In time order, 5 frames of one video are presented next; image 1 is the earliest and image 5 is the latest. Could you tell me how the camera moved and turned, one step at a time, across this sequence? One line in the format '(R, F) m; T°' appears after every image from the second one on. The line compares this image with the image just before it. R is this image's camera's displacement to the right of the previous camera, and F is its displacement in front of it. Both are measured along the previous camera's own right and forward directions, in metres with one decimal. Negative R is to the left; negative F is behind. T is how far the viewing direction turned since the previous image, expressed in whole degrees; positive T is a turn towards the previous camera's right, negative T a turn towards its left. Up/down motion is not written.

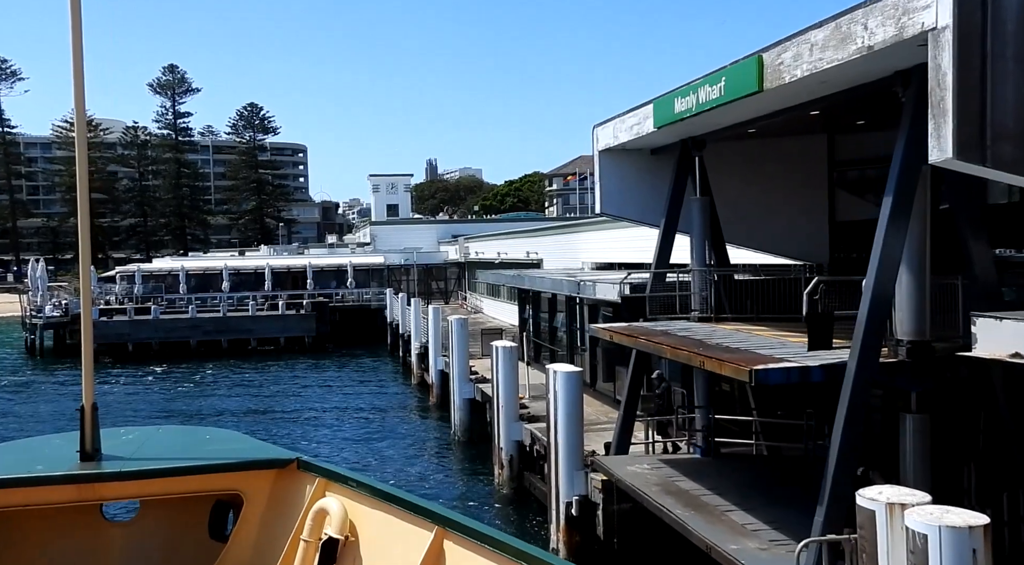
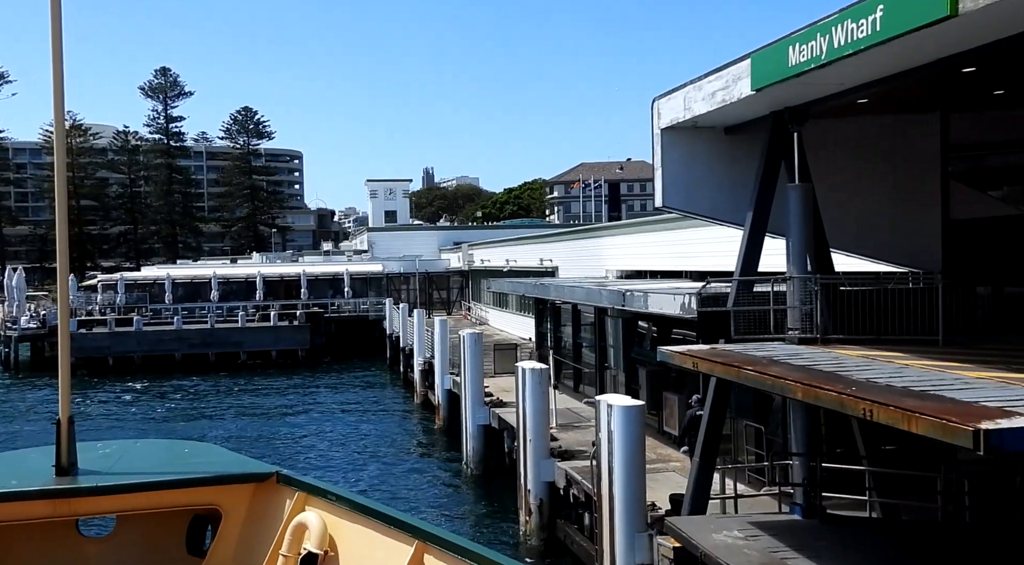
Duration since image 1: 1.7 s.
(-0.5, +3.1) m; 0°
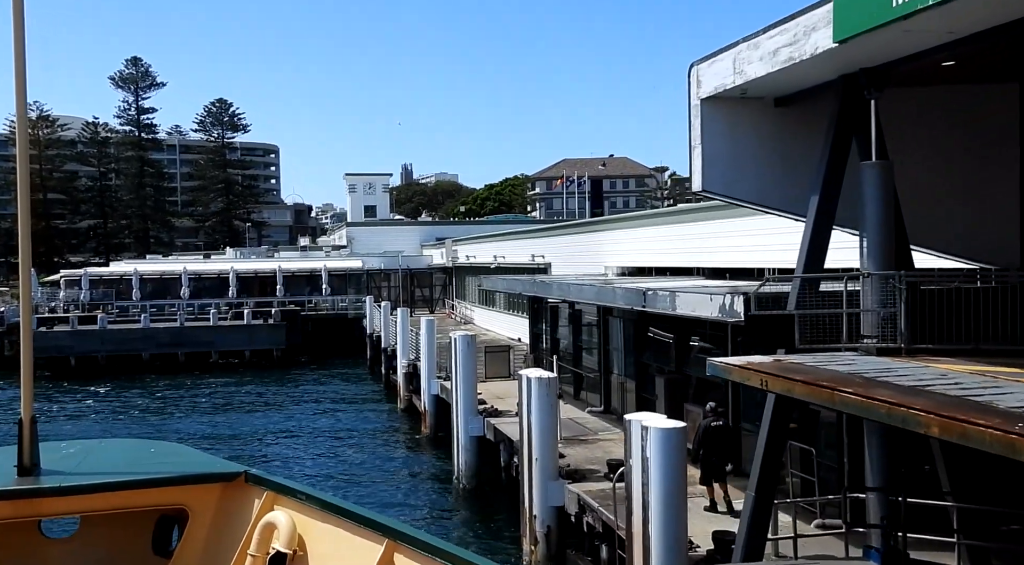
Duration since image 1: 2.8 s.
(-0.3, +1.9) m; +1°
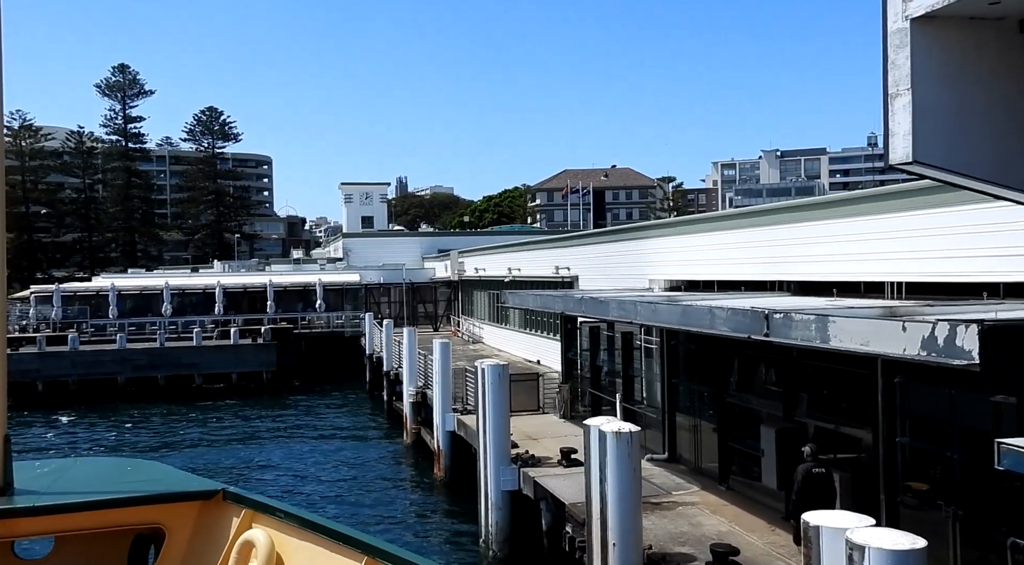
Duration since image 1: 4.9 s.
(-0.7, +3.8) m; 0°
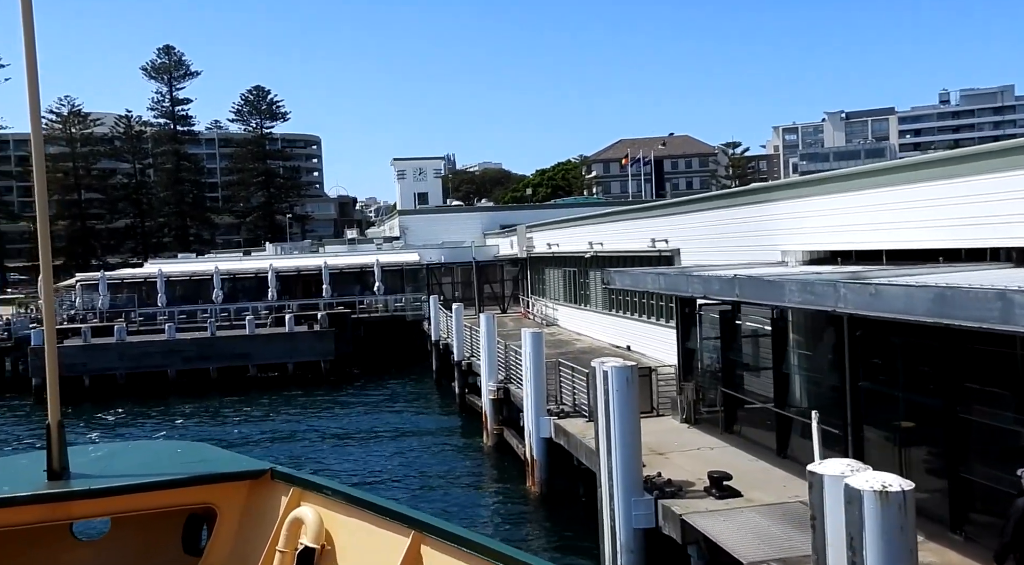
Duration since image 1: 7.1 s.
(-0.9, +3.7) m; -3°
